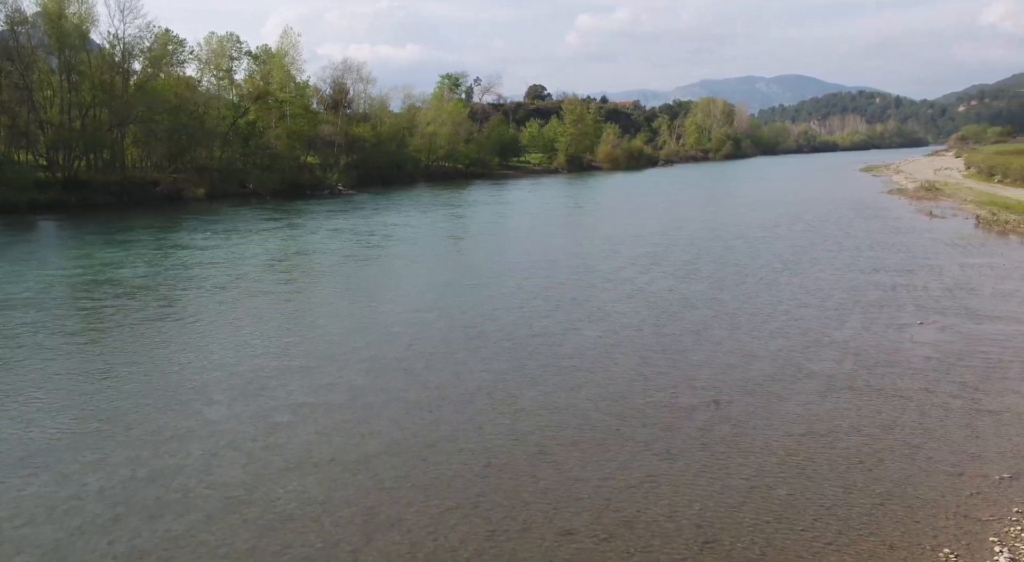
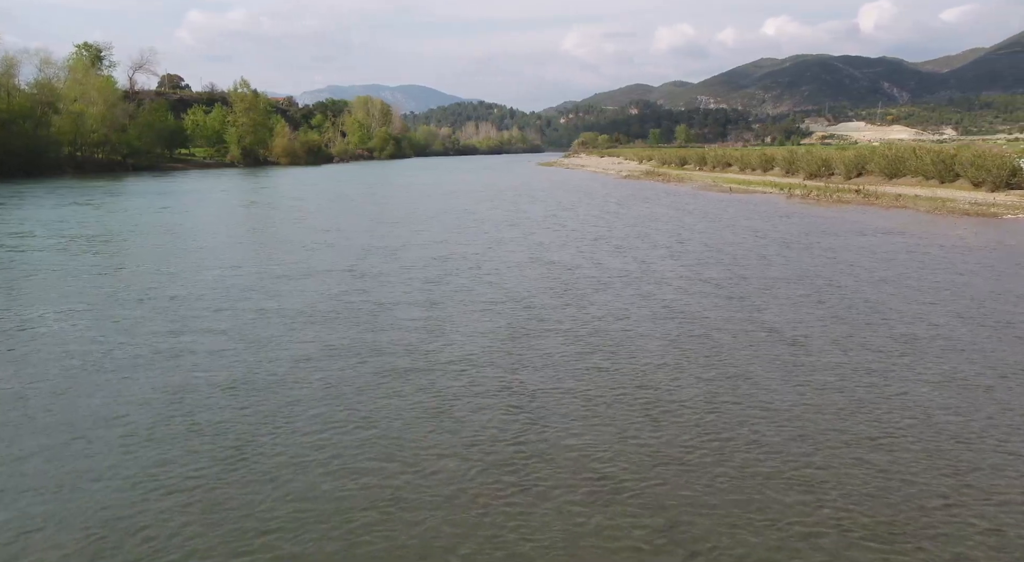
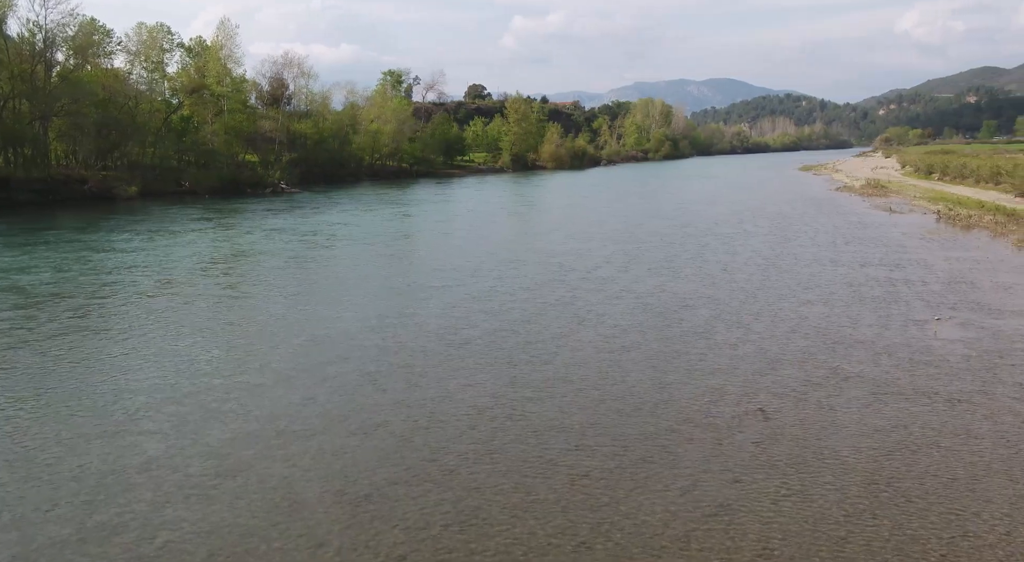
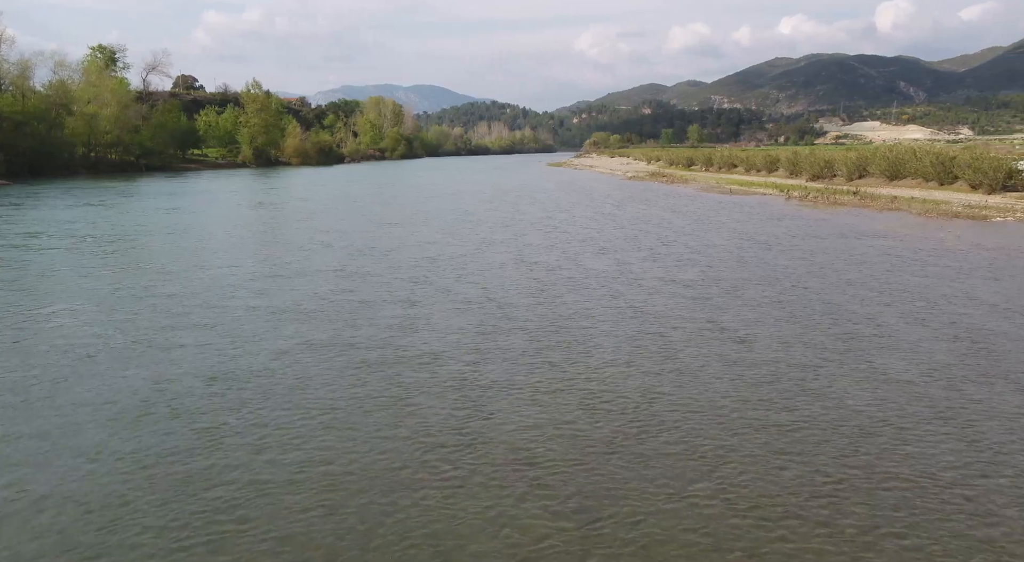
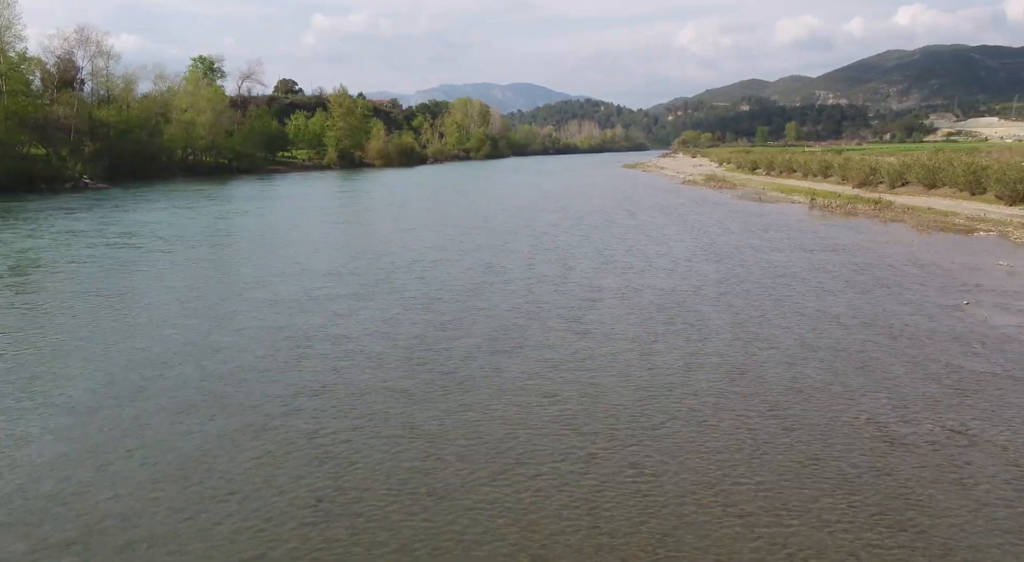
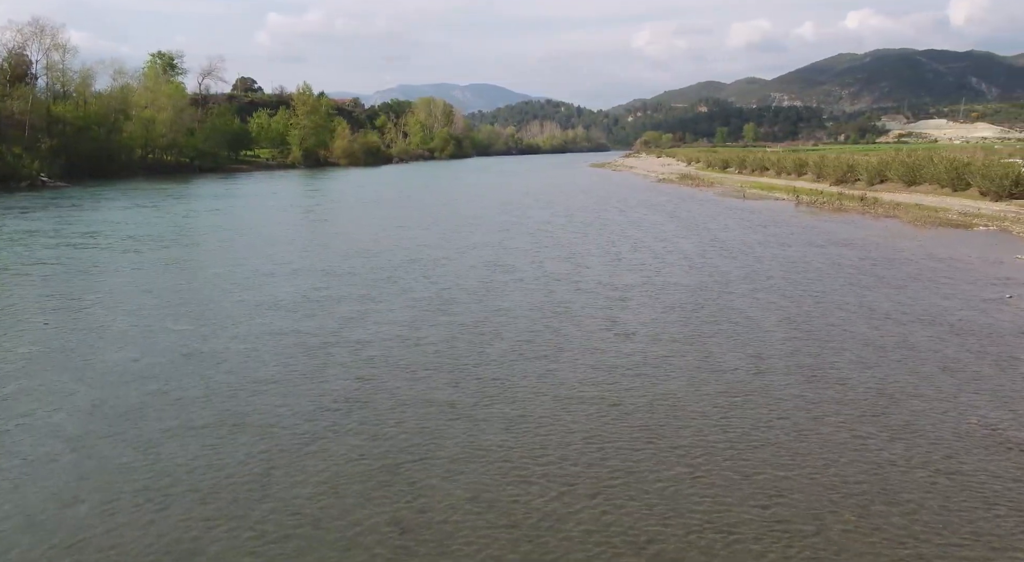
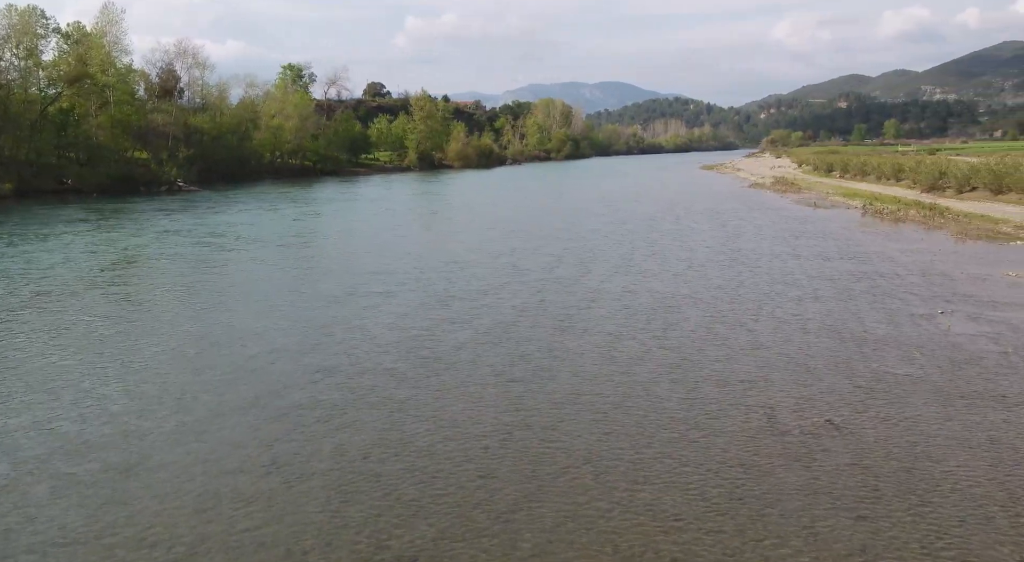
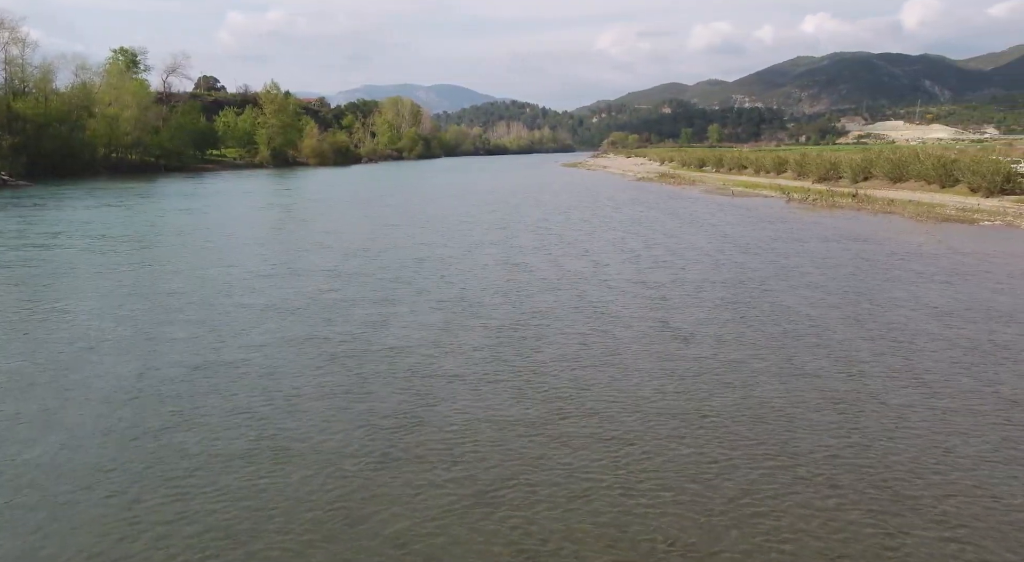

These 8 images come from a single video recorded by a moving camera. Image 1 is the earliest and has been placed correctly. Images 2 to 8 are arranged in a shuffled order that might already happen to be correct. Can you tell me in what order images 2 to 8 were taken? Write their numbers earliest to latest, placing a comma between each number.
3, 7, 5, 6, 8, 4, 2
